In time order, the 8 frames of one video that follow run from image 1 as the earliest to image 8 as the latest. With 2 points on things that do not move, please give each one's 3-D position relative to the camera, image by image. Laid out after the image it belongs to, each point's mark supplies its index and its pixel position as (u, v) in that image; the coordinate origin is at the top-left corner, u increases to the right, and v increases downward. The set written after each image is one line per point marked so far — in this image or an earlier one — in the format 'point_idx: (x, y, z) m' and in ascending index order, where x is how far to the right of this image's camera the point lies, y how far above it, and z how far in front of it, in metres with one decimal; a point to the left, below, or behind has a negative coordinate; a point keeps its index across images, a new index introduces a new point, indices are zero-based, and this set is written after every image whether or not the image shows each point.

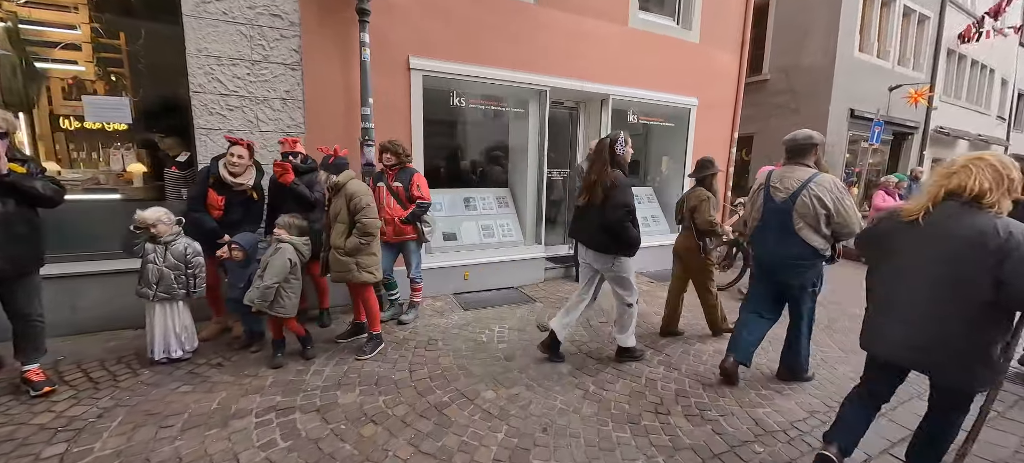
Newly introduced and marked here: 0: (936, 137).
0: (+13.9, +3.1, +13.2) m
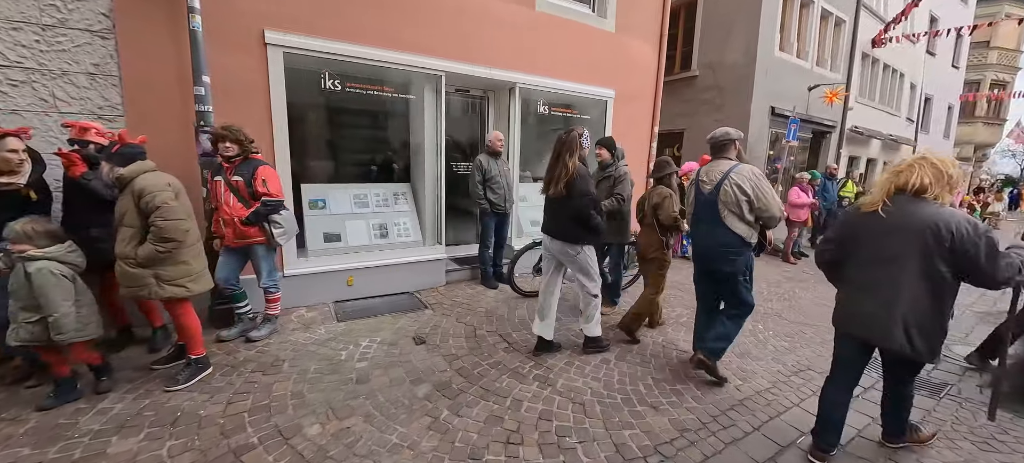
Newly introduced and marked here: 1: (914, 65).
0: (+11.9, +3.3, +14.0) m
1: (+17.6, +7.2, +17.4) m
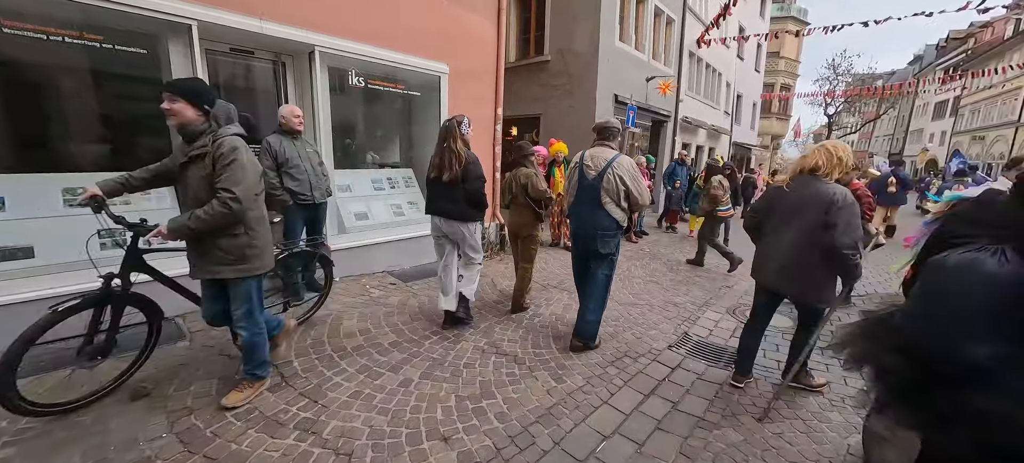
0: (+6.9, +4.2, +16.0) m
1: (+11.2, +8.4, +20.6) m
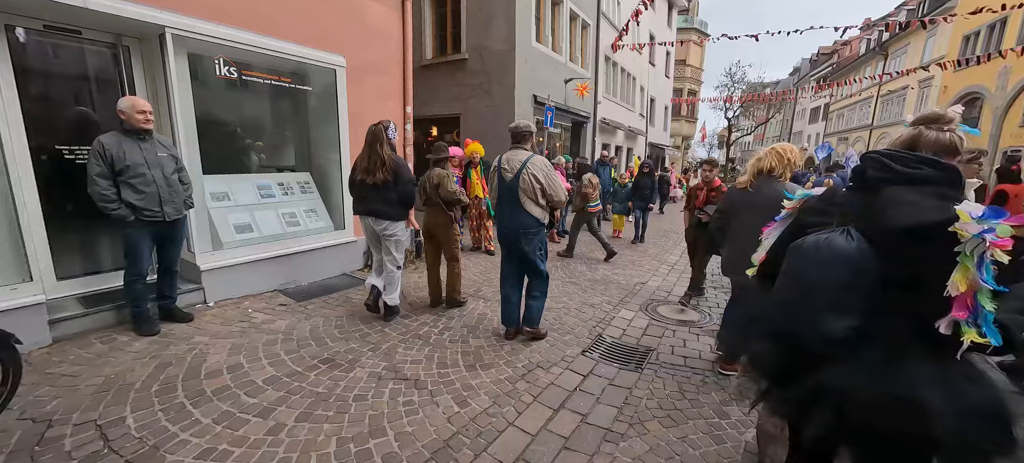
0: (+3.8, +4.3, +16.7) m
1: (+7.2, +8.7, +21.9) m
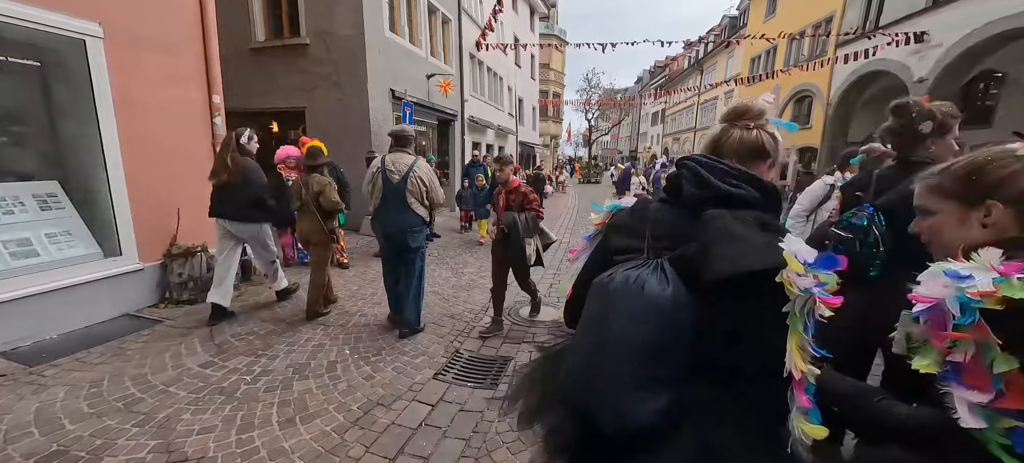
0: (-1.6, +4.4, +16.6) m
1: (-0.2, +8.9, +22.5) m
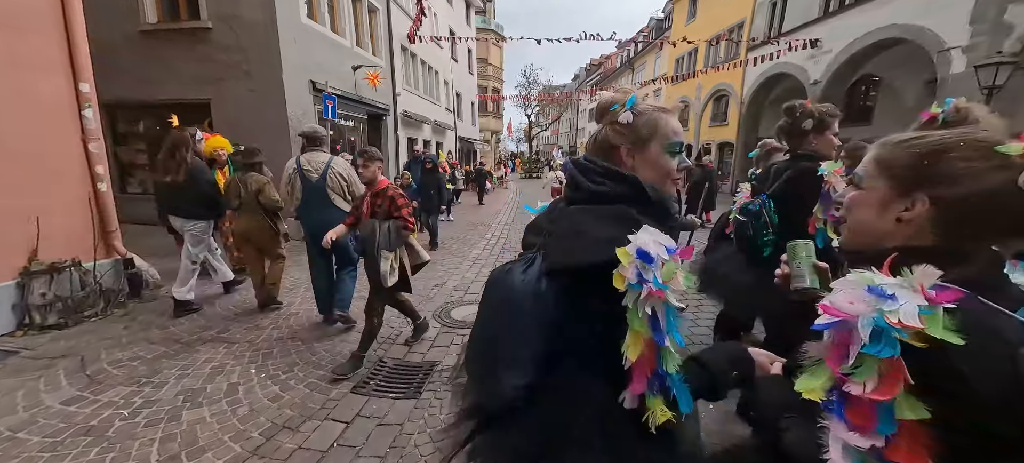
0: (-4.2, +4.4, +16.1) m
1: (-3.8, +9.1, +22.1) m
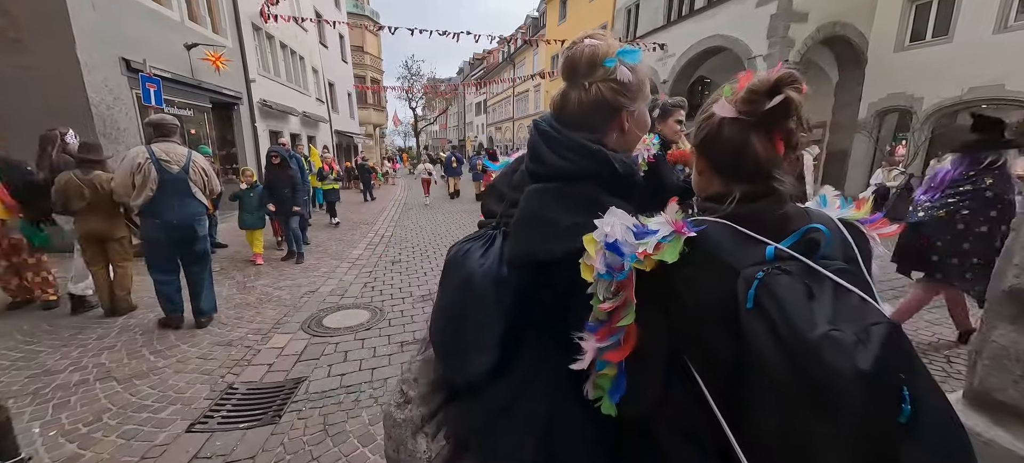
0: (-8.7, +4.3, +14.2) m
1: (-10.2, +9.0, +20.0) m
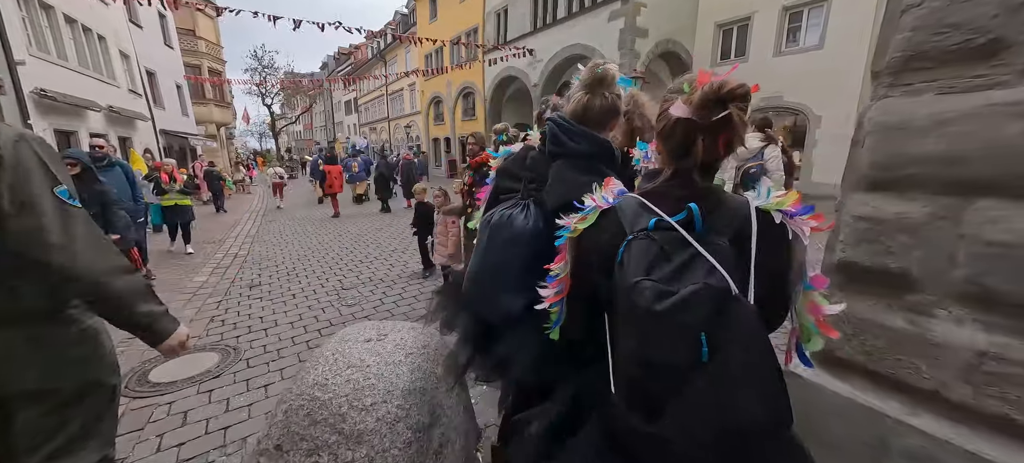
0: (-12.6, +3.4, +10.8) m
1: (-15.9, +8.0, +15.9) m
